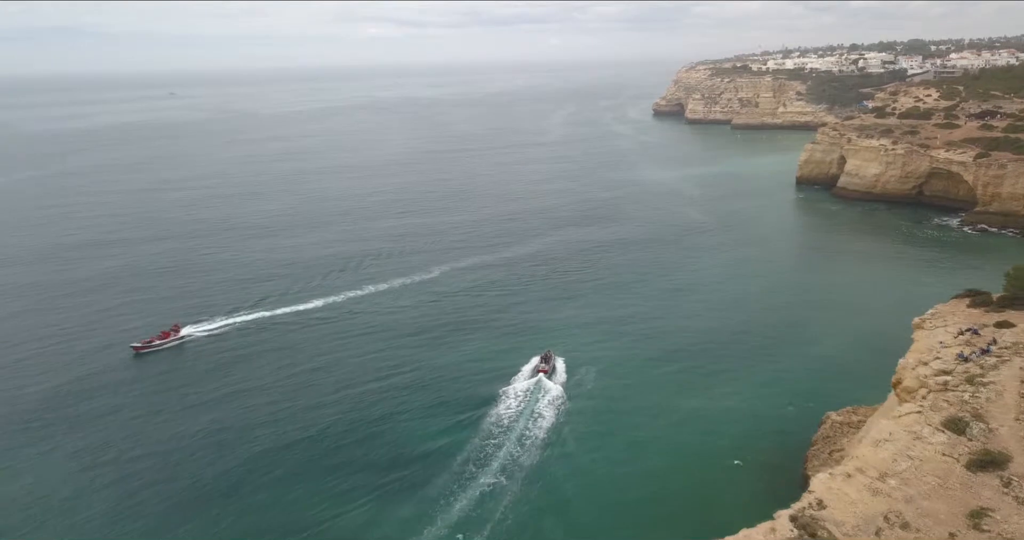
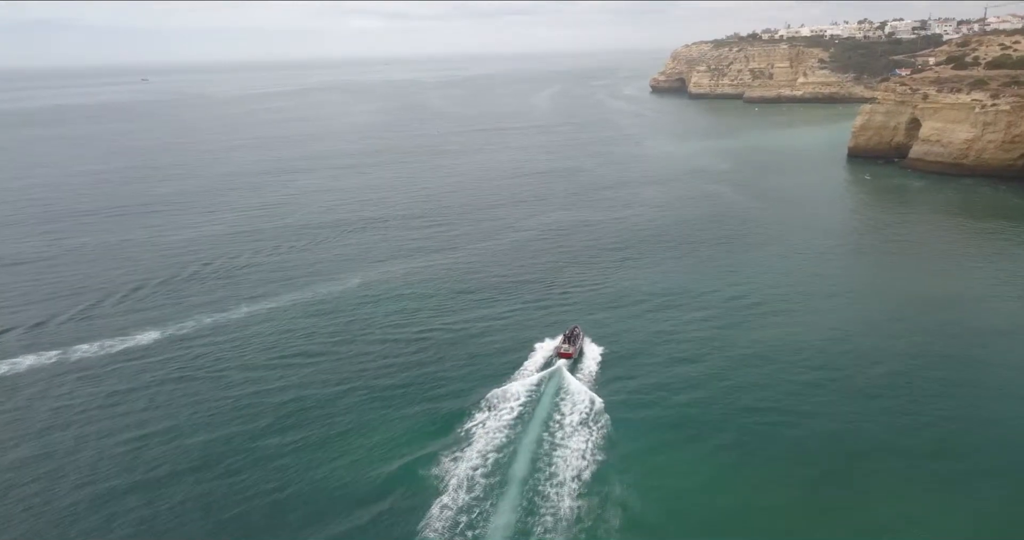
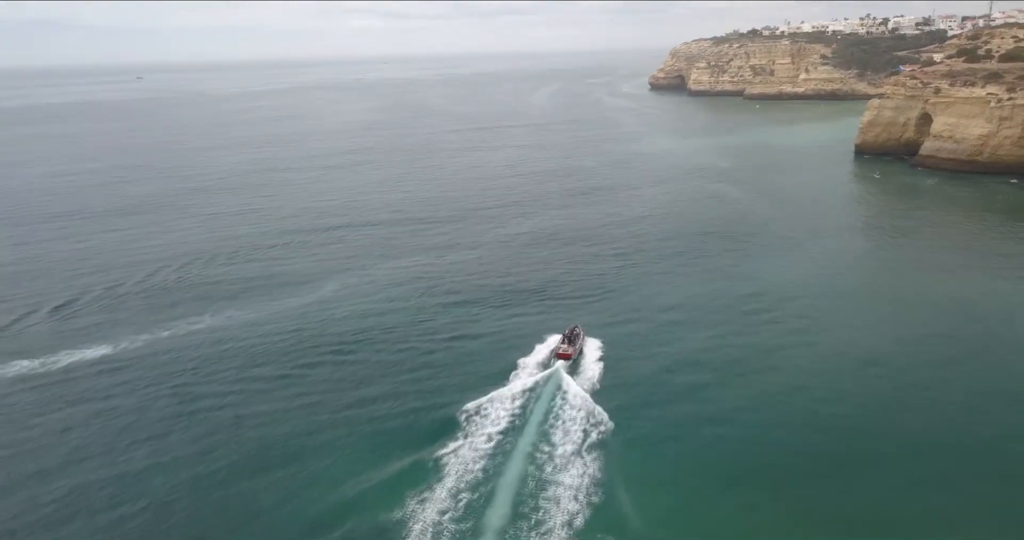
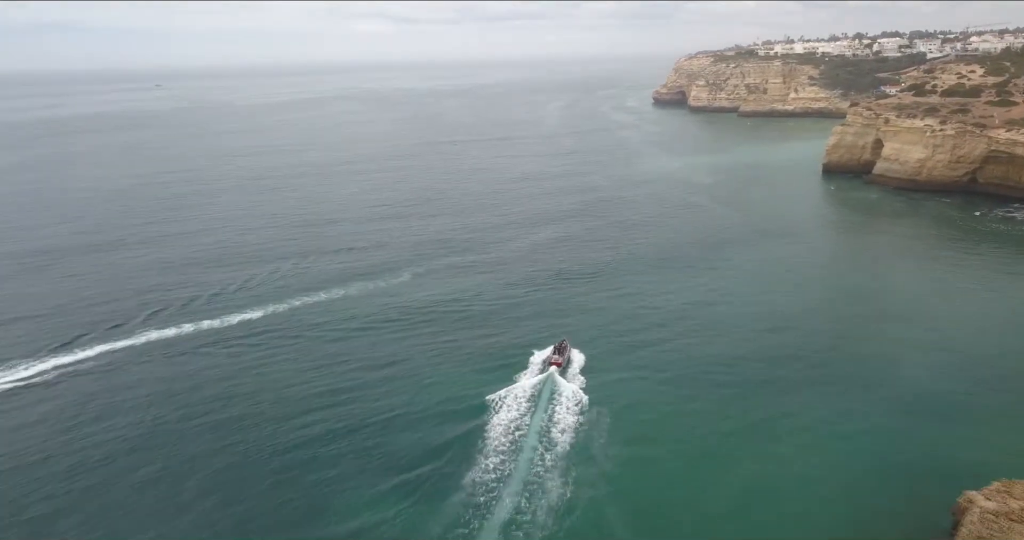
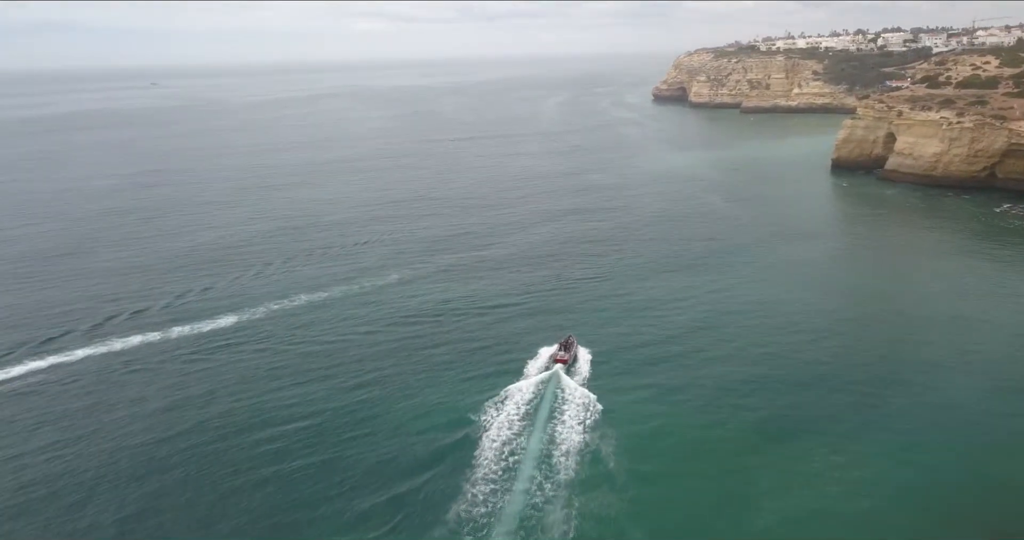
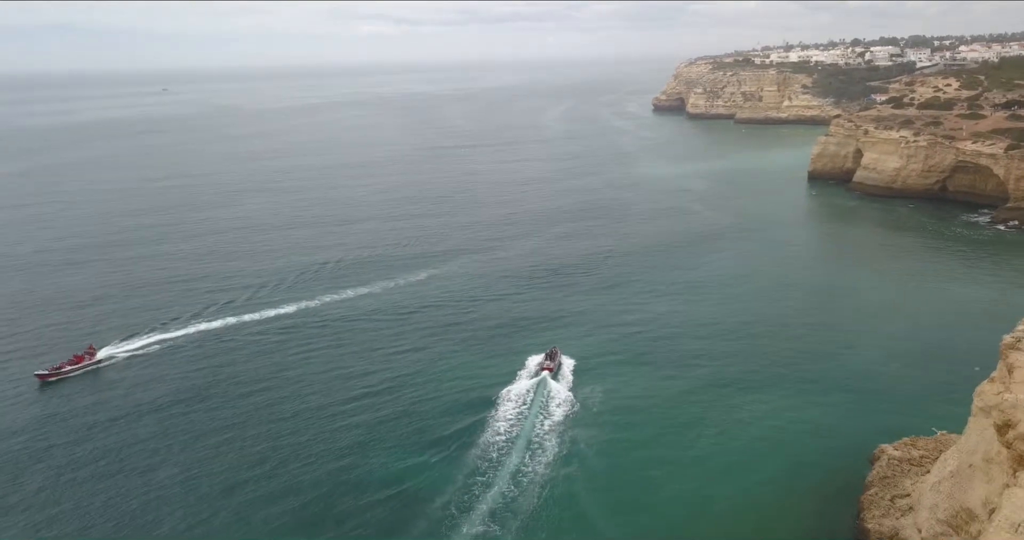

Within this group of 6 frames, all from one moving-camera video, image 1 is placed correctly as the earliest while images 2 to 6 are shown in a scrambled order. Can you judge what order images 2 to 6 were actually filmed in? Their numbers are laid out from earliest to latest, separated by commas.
6, 4, 5, 2, 3
